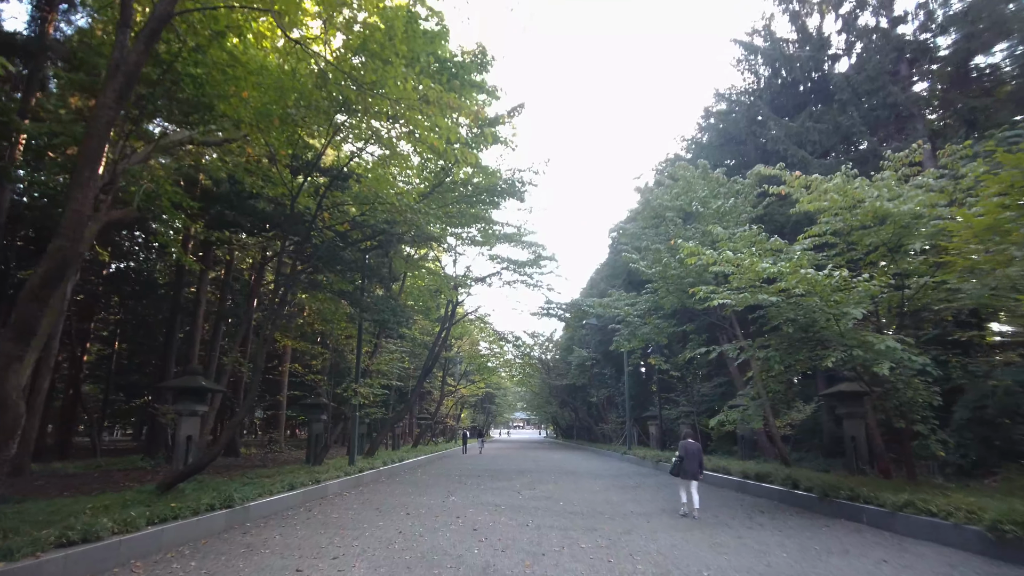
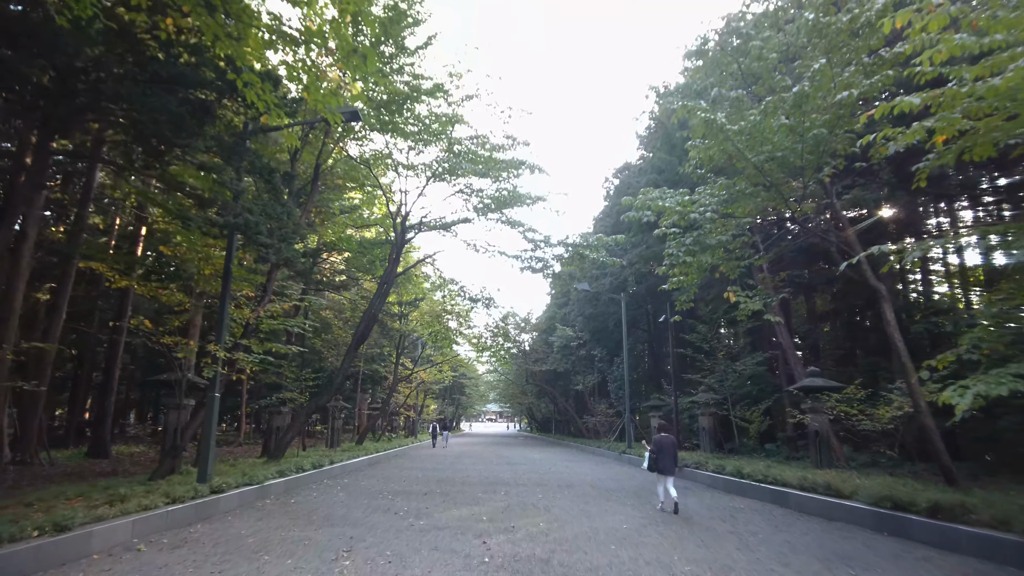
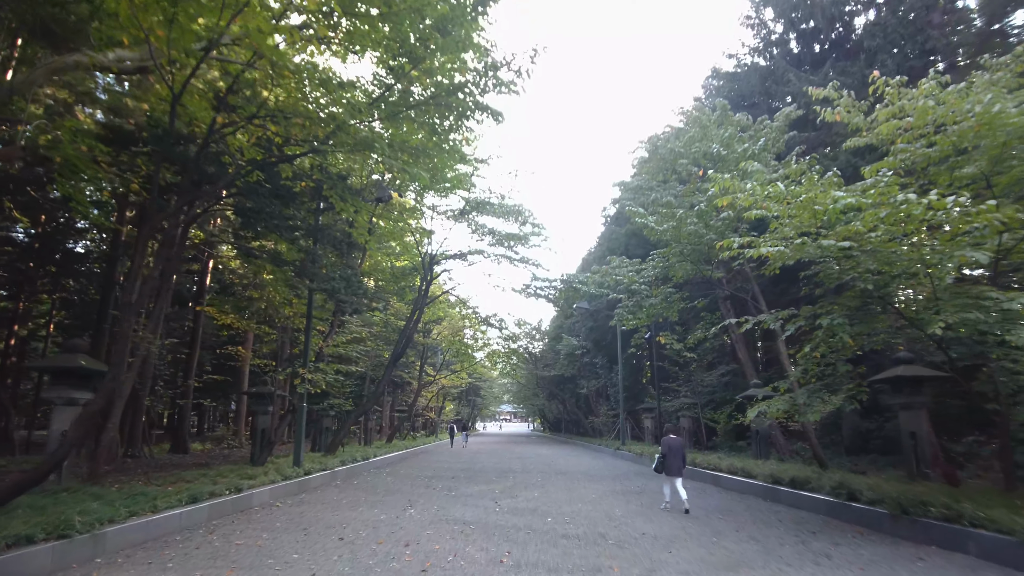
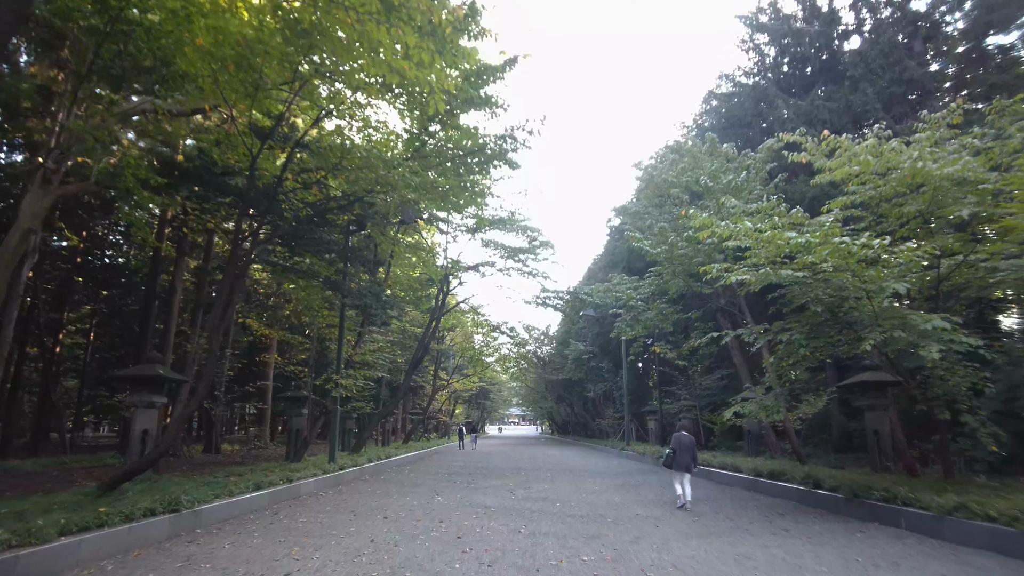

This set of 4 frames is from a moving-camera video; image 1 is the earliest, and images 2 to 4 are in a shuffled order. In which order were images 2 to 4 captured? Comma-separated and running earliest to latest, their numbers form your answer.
4, 3, 2
